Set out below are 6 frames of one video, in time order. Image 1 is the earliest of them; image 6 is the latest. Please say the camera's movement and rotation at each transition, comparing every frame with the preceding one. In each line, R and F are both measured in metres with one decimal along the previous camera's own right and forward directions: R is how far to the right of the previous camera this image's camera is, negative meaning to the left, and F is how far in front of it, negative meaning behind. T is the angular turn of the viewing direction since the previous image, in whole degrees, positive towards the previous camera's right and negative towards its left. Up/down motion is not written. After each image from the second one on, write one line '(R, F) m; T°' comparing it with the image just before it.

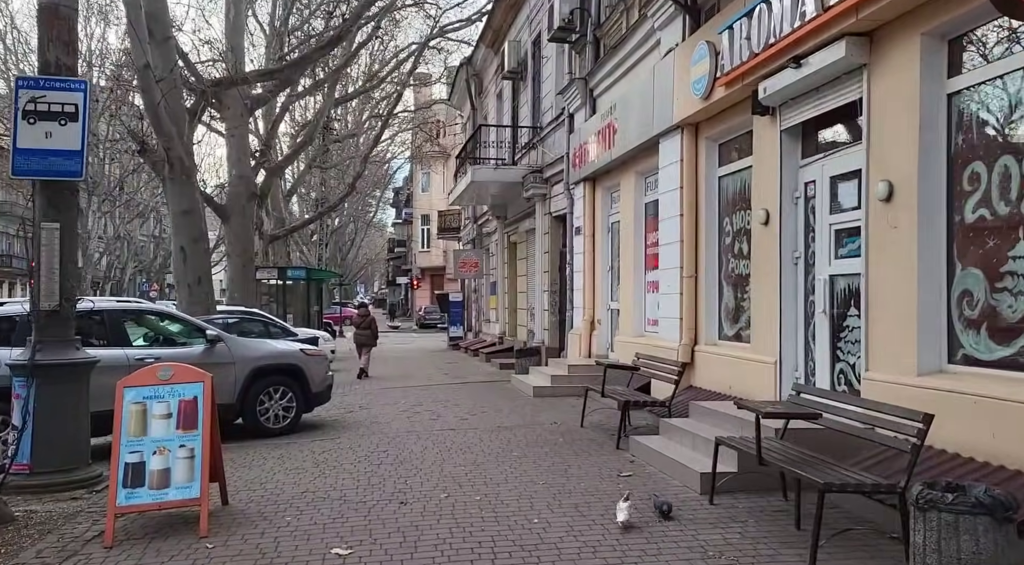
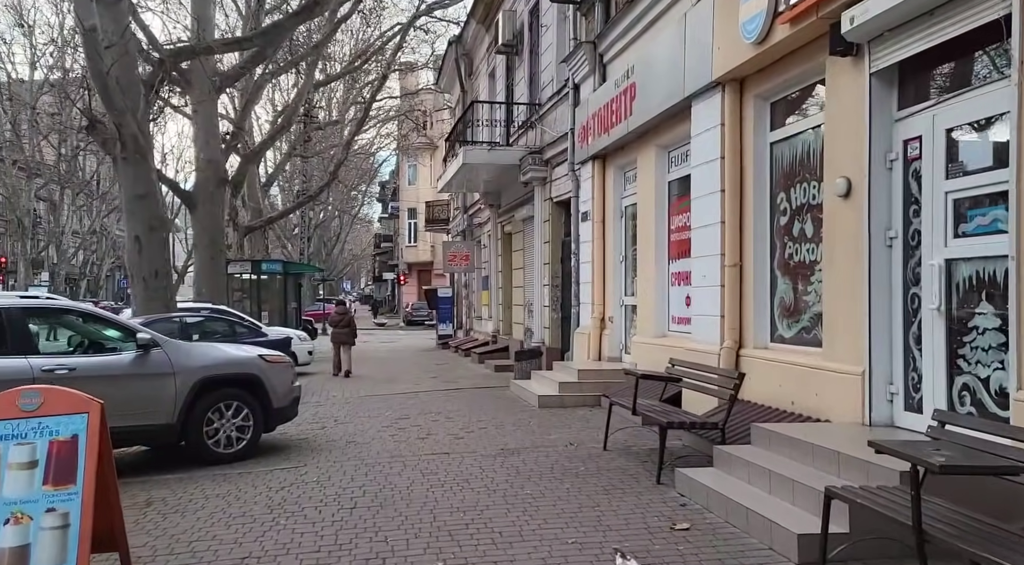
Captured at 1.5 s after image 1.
(-0.2, +1.9) m; +1°
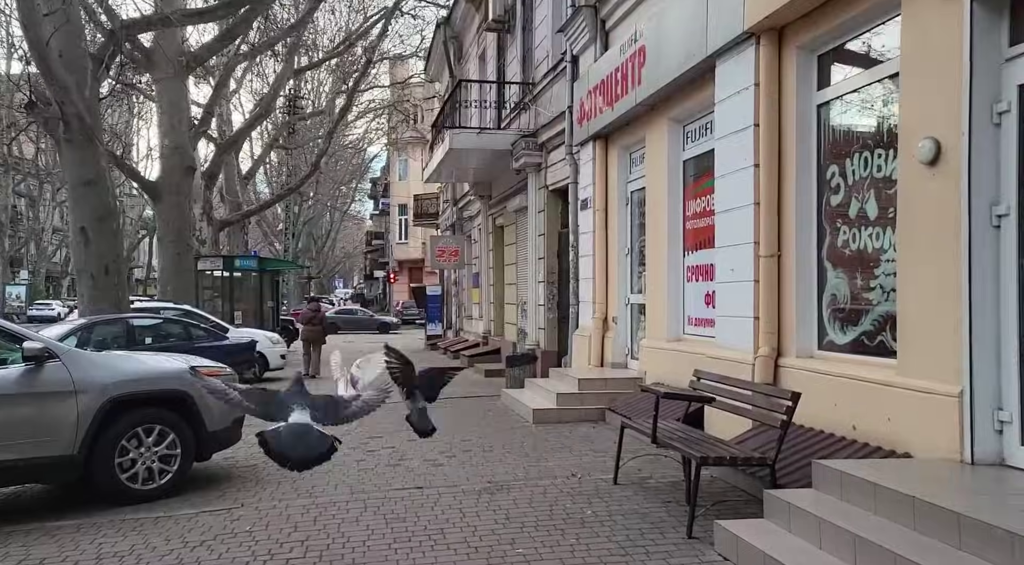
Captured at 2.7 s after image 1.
(0.0, +1.6) m; 0°
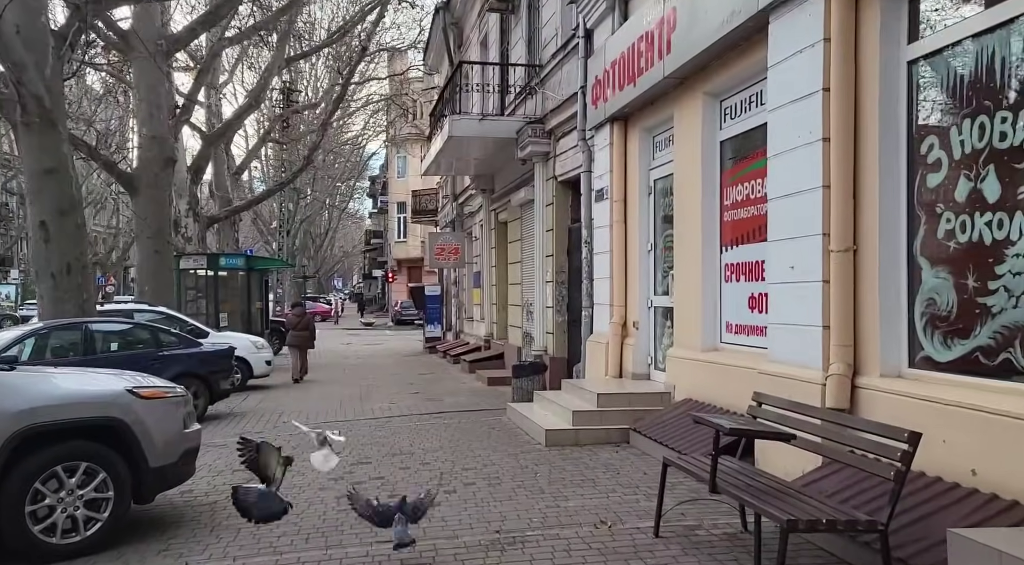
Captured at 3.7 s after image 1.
(-0.1, +1.4) m; 0°
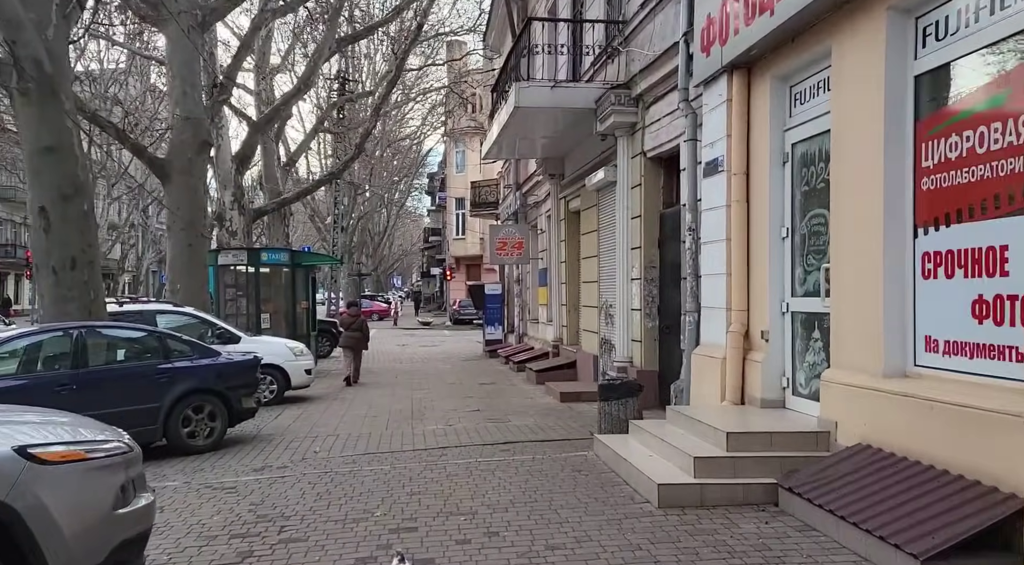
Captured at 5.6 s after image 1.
(-0.3, +2.4) m; -4°
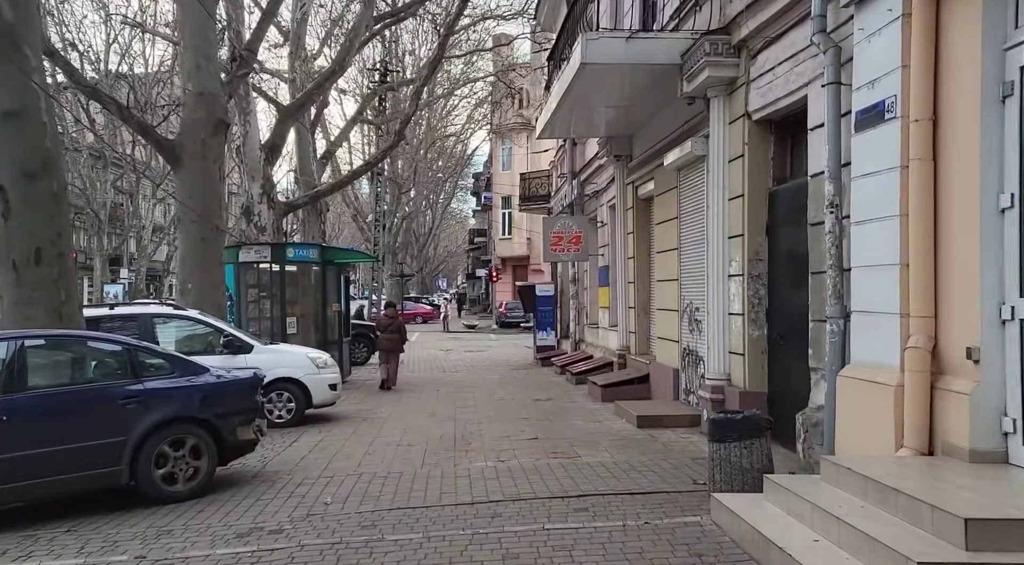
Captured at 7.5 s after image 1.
(-0.2, +2.5) m; -3°
